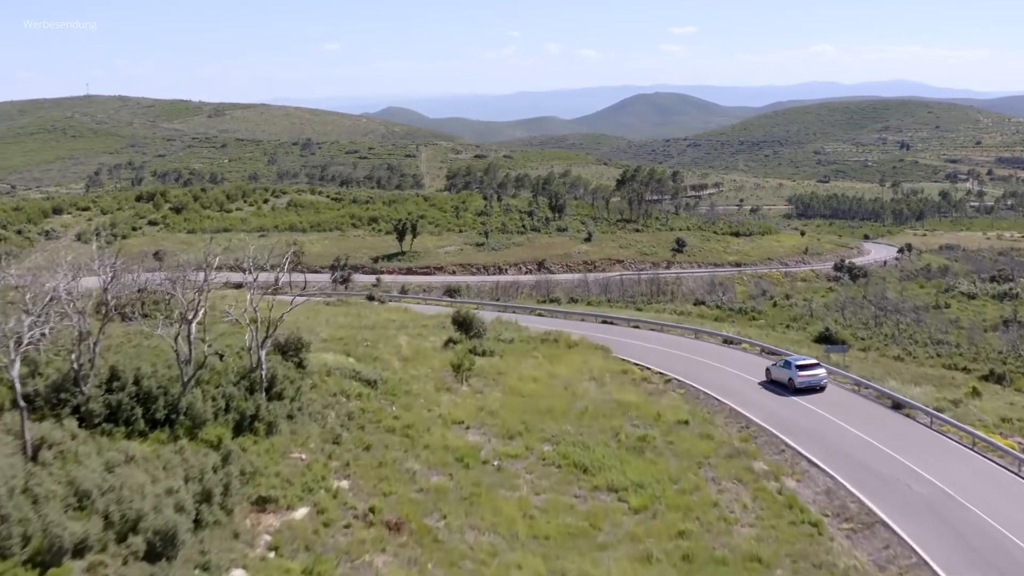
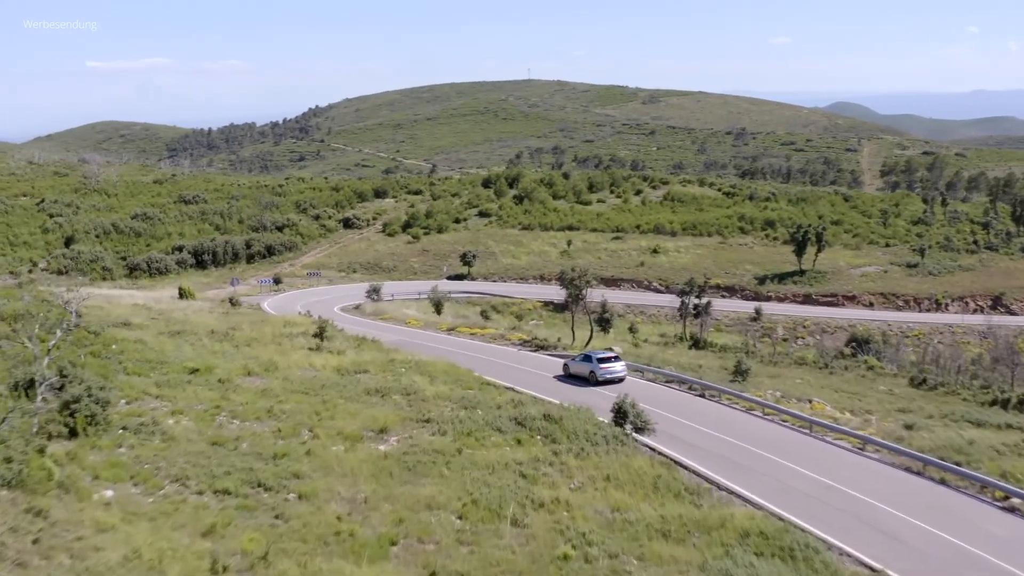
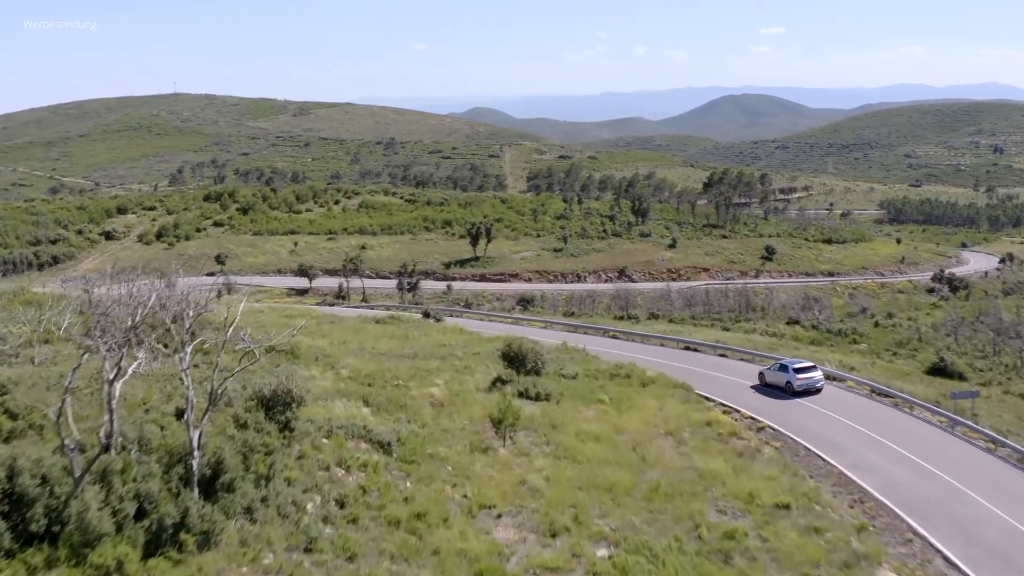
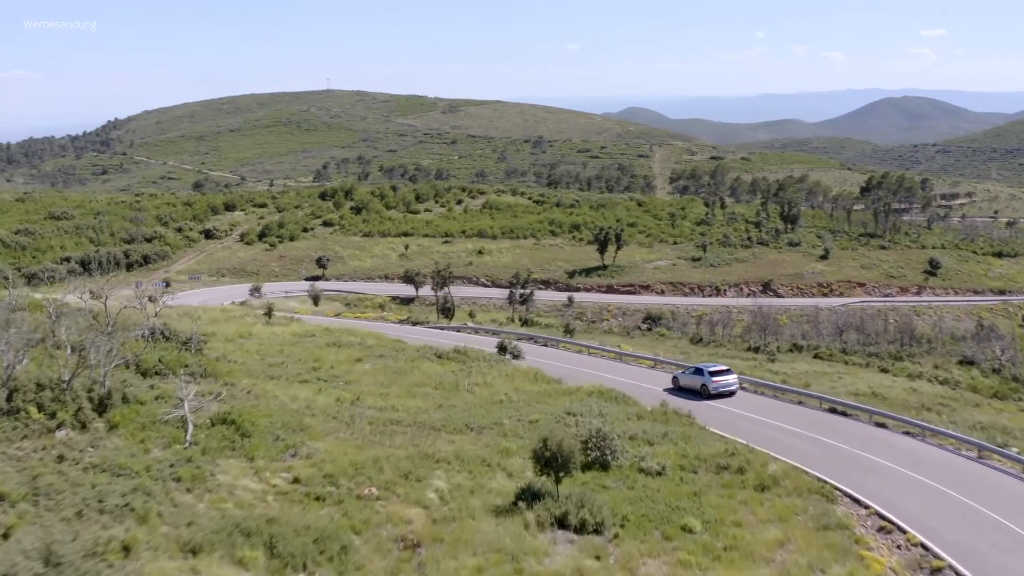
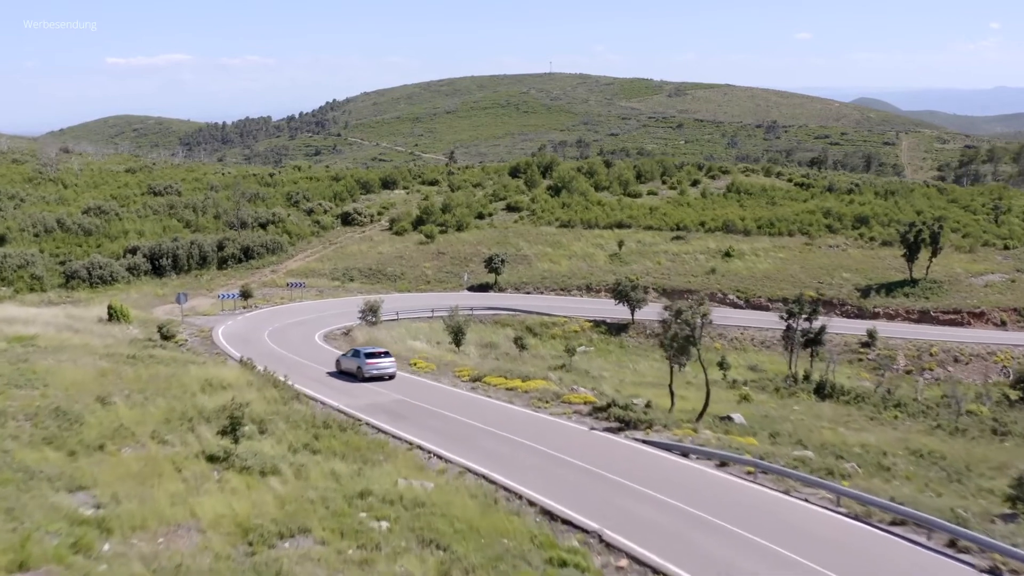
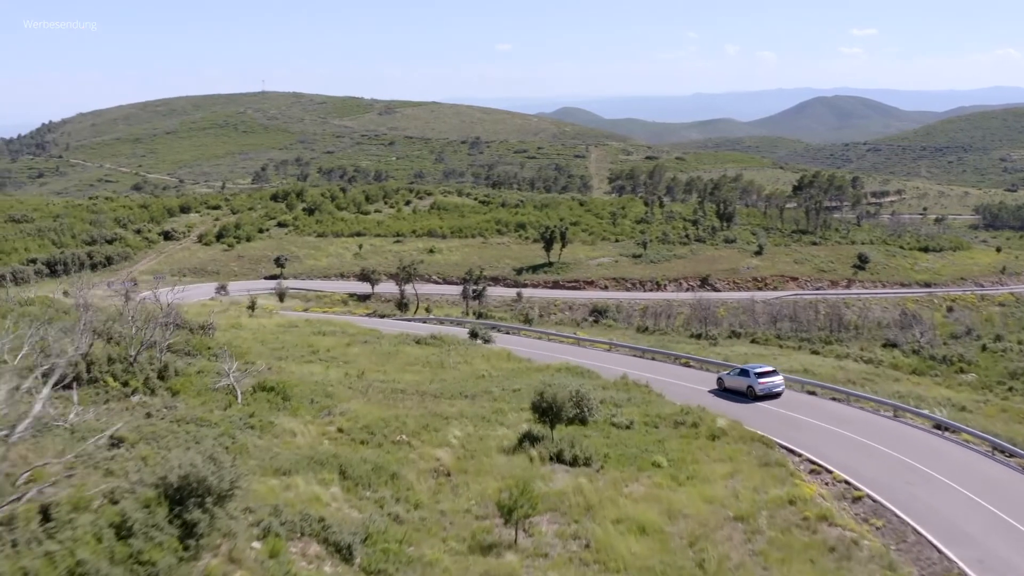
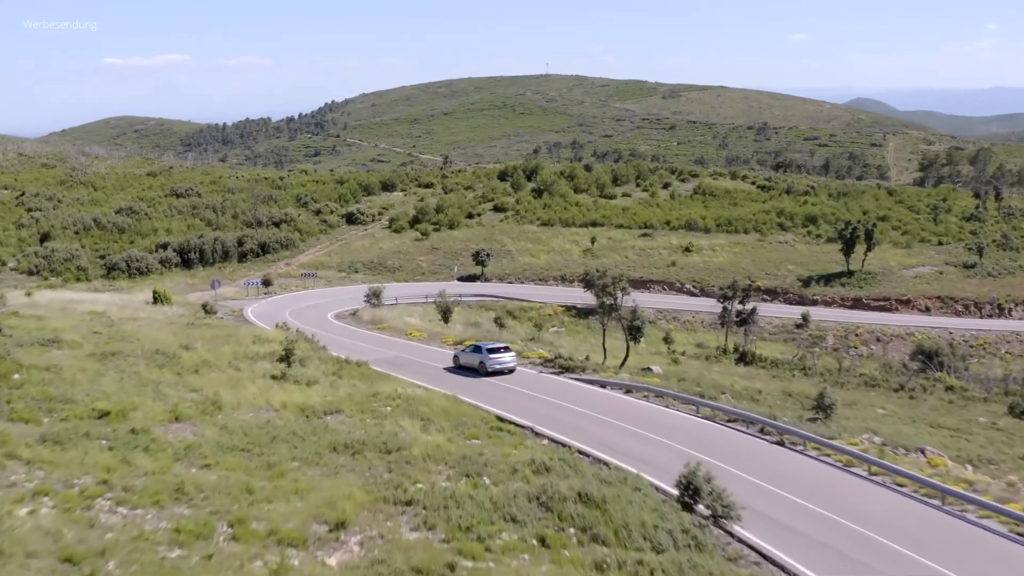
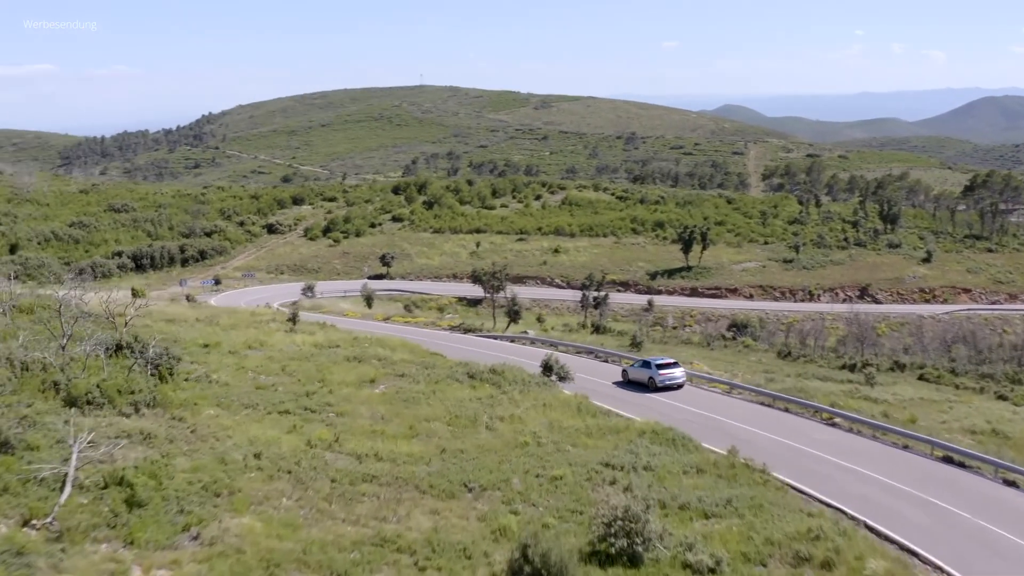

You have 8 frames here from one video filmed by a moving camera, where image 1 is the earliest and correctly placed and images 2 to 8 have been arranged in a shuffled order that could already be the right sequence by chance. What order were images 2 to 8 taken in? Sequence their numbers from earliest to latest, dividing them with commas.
3, 6, 4, 8, 2, 7, 5
